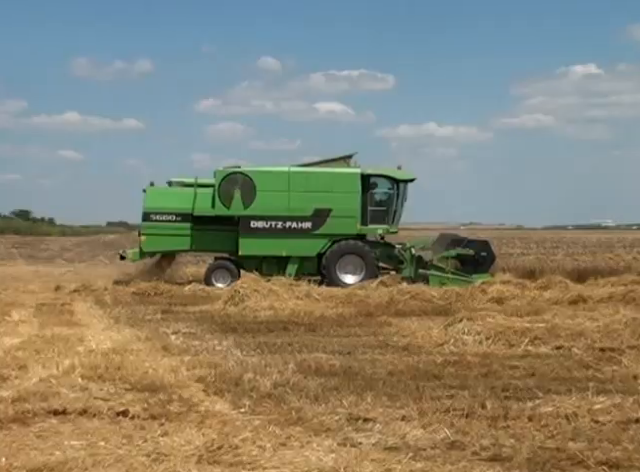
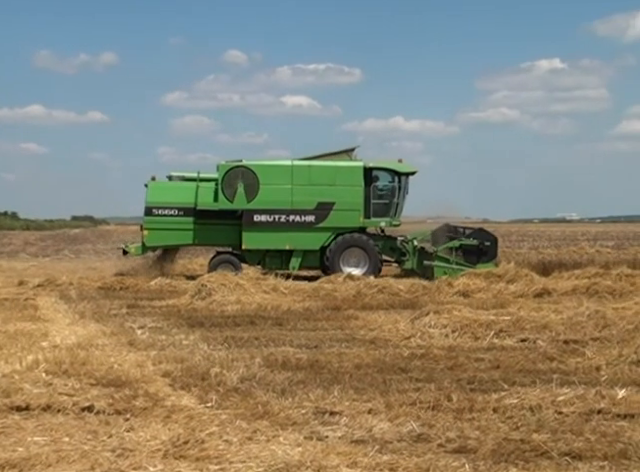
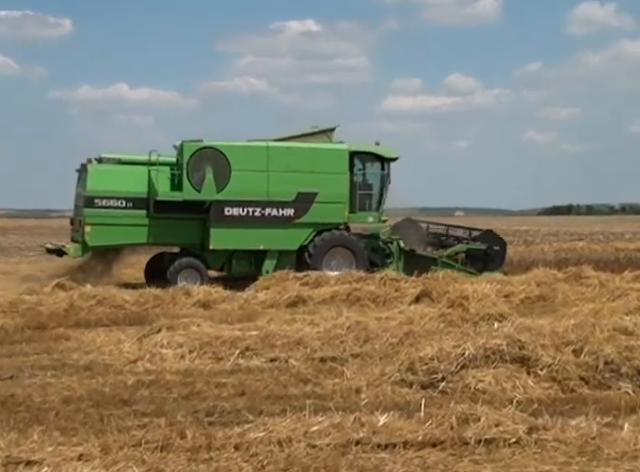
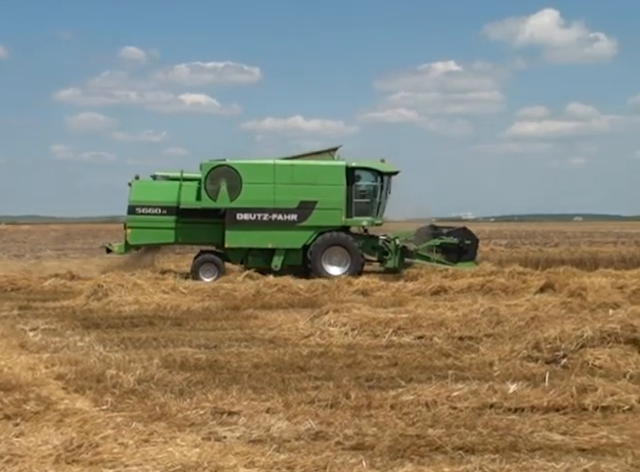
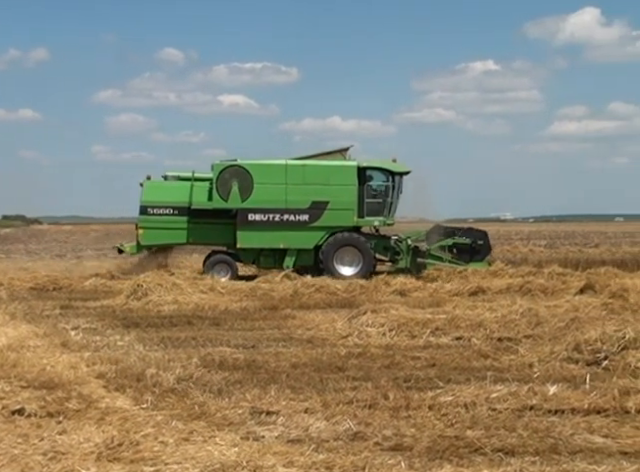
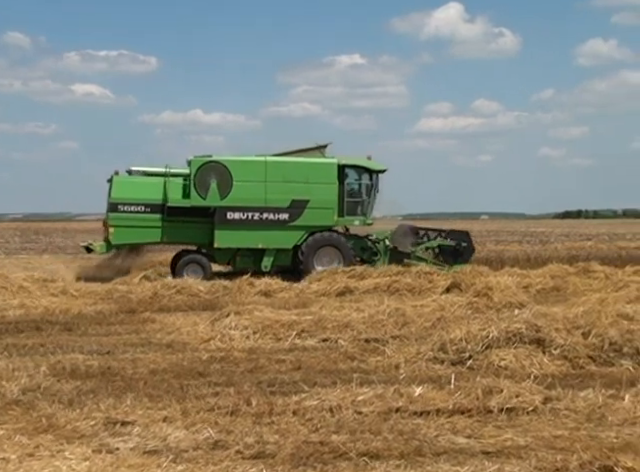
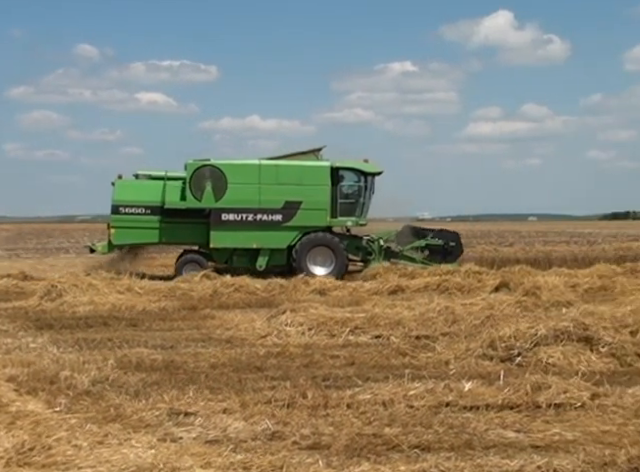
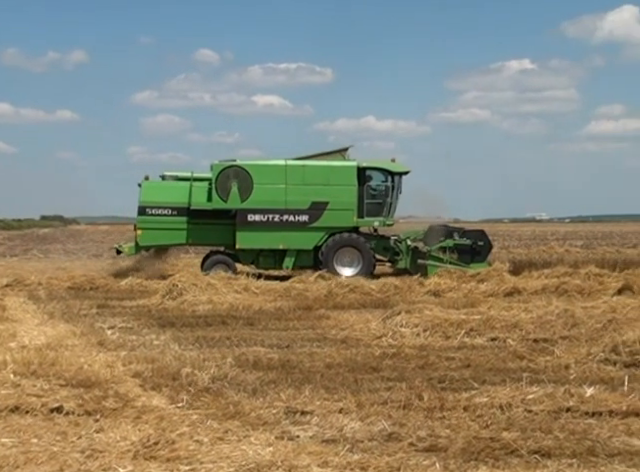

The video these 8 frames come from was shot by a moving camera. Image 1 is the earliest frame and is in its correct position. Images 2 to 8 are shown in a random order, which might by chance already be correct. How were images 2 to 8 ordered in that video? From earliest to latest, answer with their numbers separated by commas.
2, 8, 5, 4, 7, 6, 3
